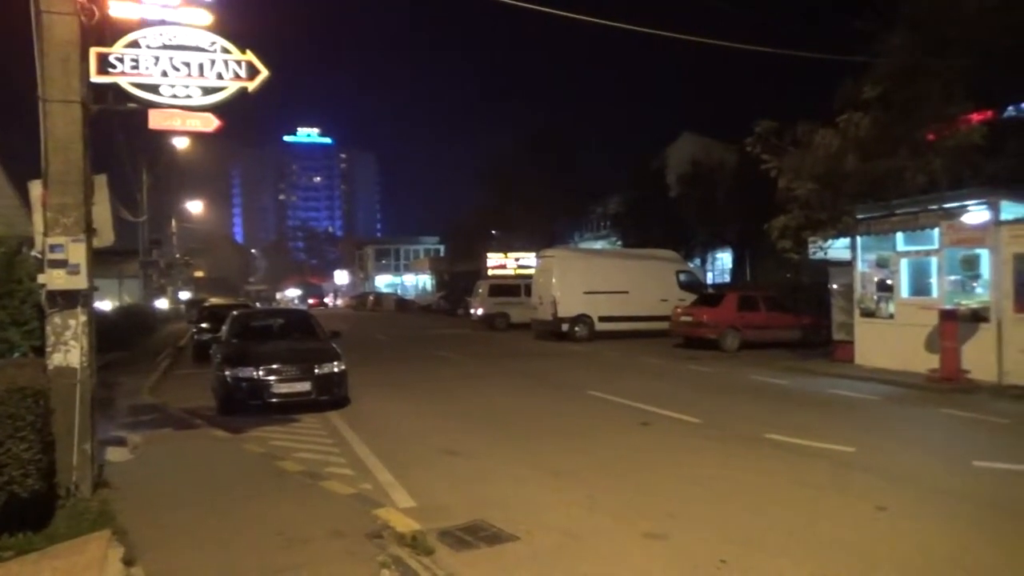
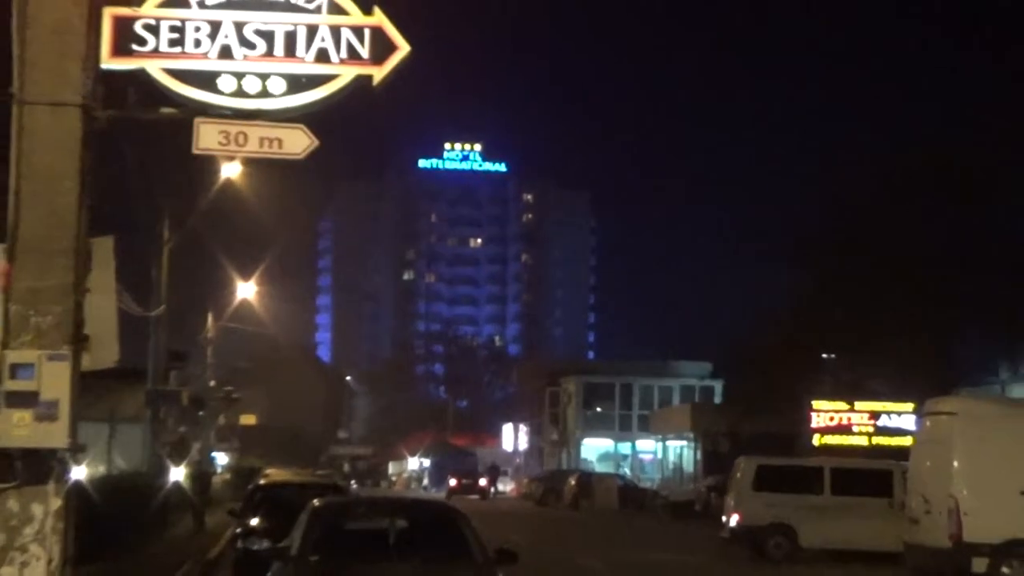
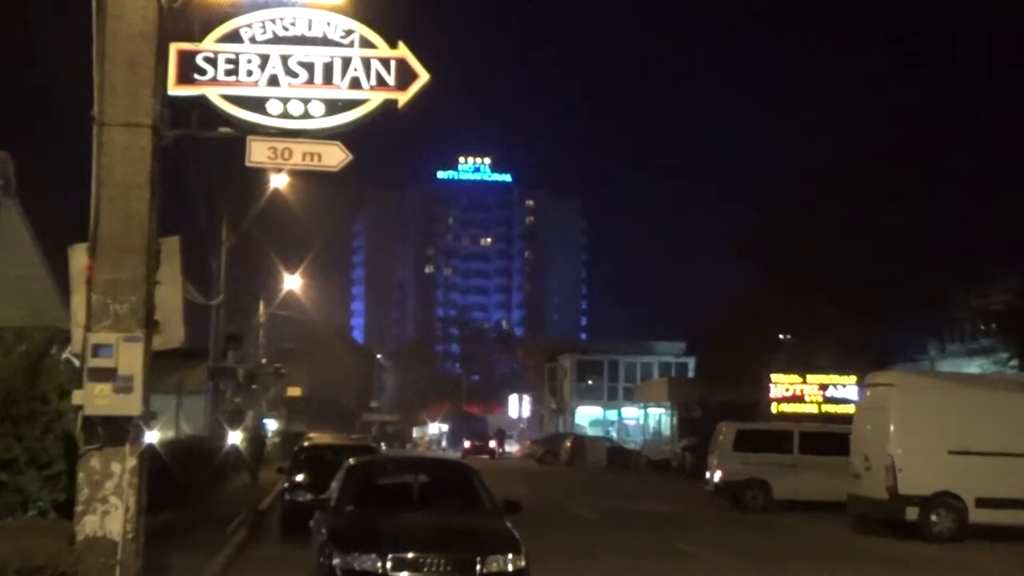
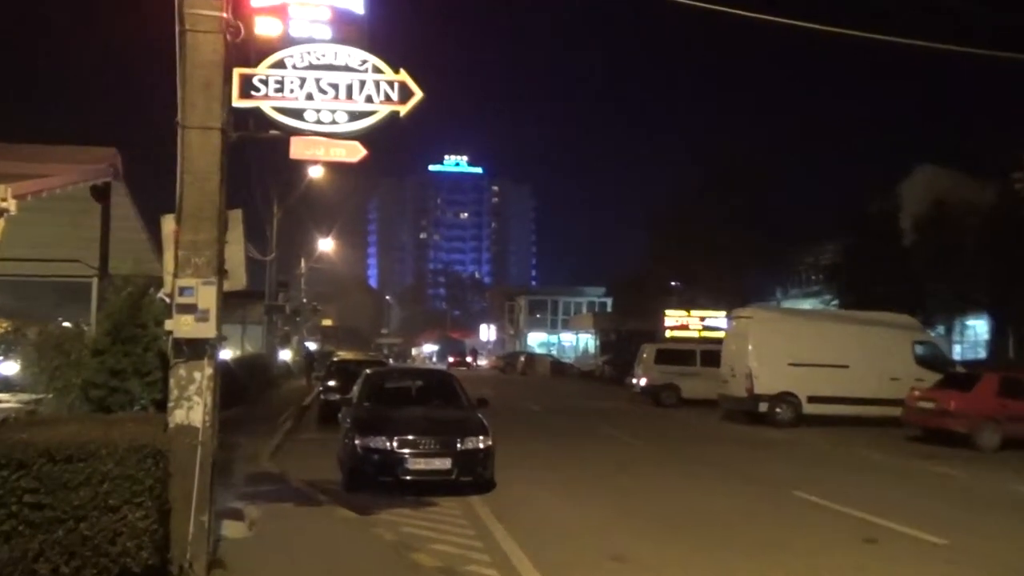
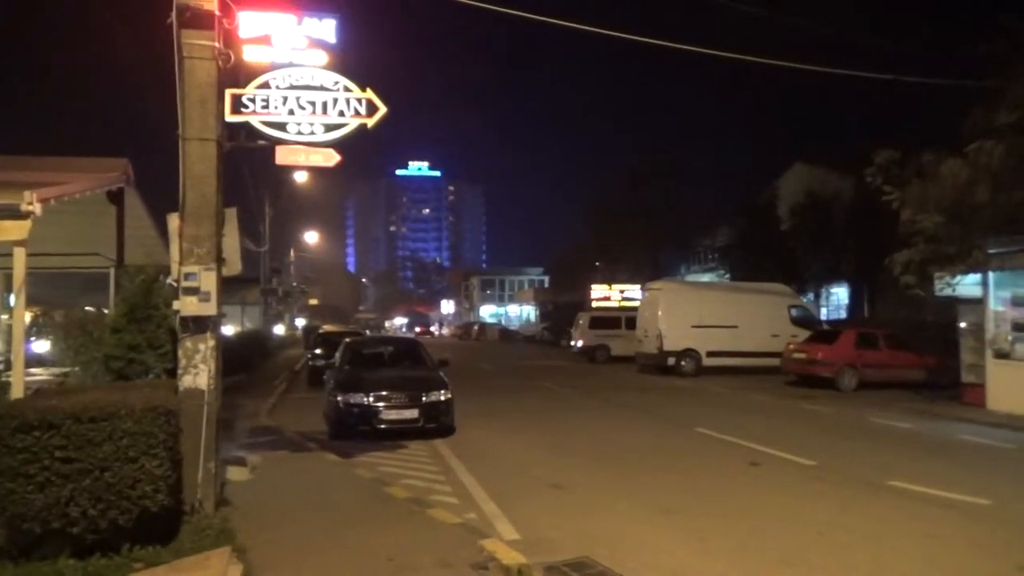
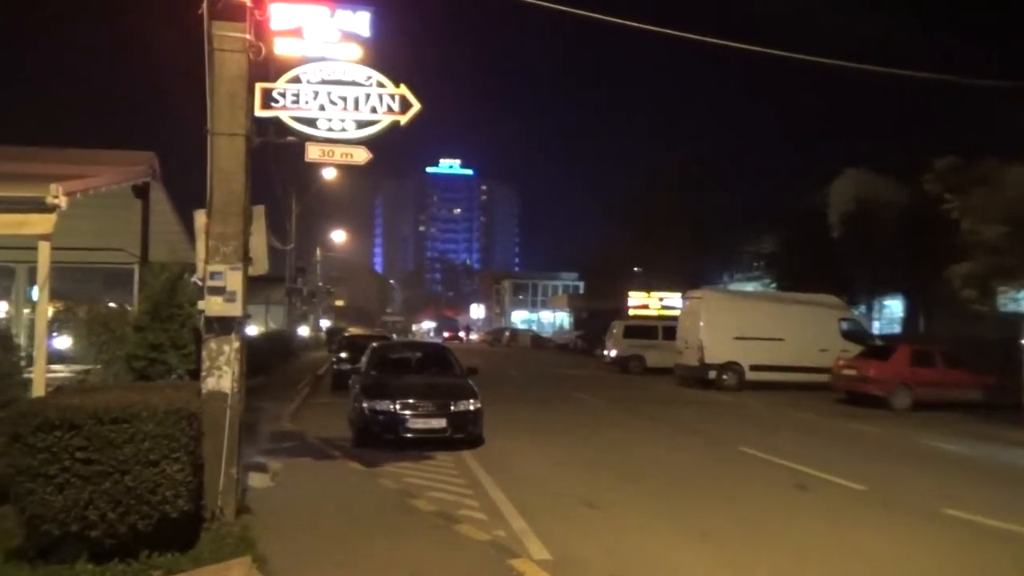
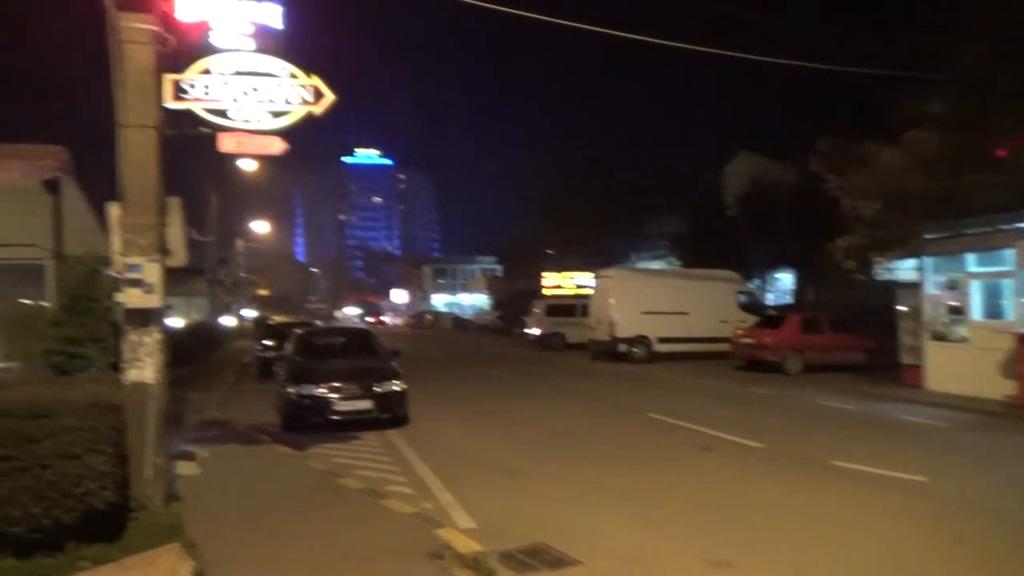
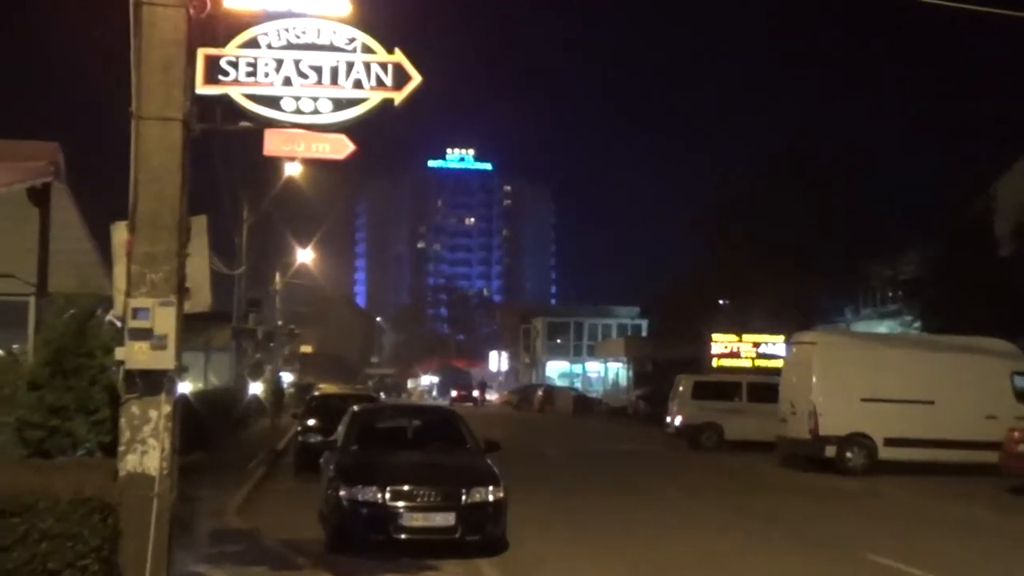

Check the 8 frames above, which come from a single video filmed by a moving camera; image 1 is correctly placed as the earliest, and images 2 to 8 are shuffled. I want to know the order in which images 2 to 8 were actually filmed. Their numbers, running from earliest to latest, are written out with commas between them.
7, 5, 6, 4, 8, 3, 2
